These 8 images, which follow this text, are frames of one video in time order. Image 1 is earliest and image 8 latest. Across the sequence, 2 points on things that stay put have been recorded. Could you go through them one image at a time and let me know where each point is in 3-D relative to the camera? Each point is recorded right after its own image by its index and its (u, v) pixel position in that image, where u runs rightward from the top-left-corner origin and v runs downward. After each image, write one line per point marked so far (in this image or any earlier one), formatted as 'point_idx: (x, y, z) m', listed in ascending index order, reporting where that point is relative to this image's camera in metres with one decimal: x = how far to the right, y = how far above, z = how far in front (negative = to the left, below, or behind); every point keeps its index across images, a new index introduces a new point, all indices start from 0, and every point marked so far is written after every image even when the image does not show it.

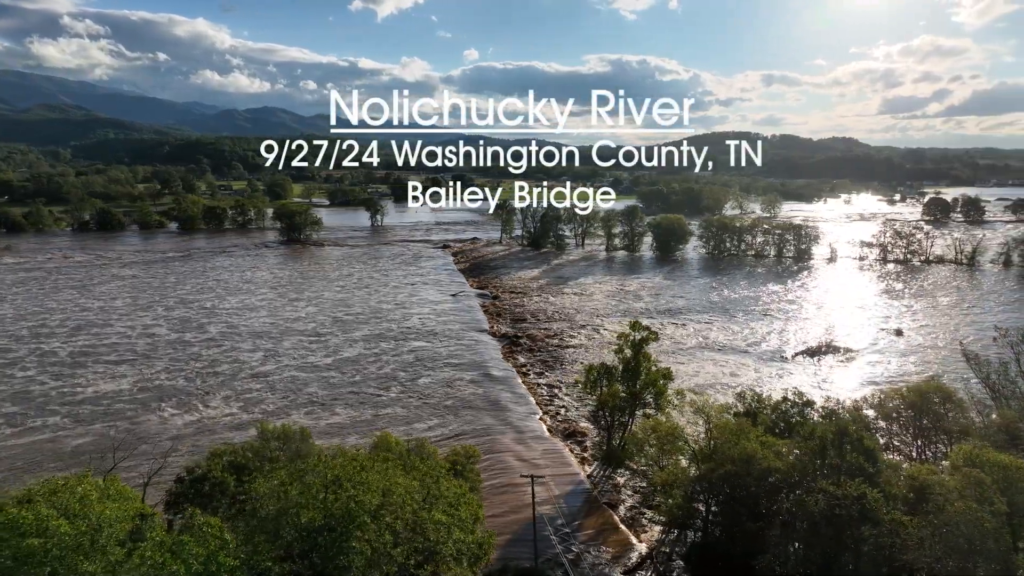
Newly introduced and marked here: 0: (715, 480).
0: (+3.4, -3.2, +11.5) m
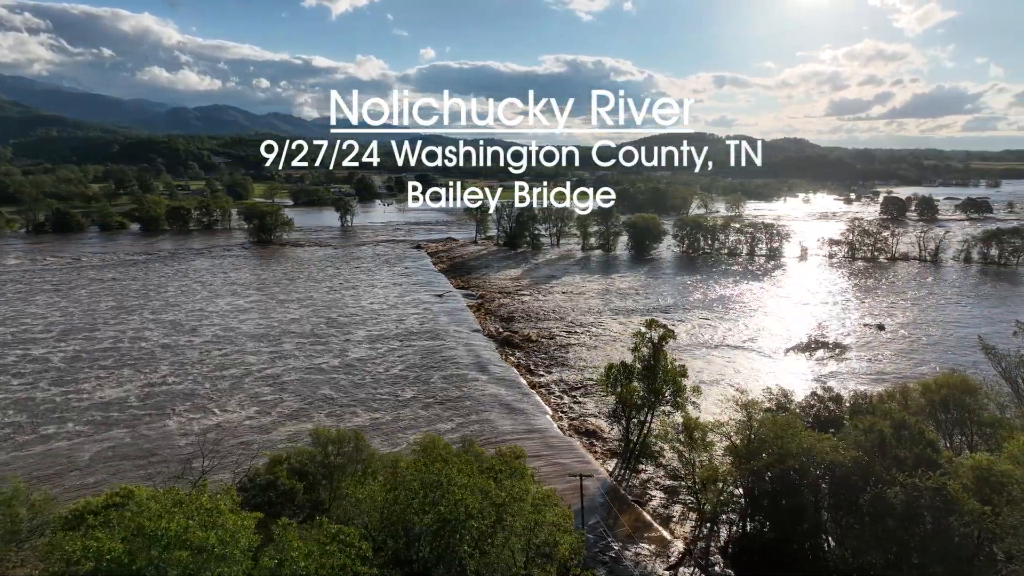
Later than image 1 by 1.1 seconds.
0: (+4.3, -3.1, +11.7) m
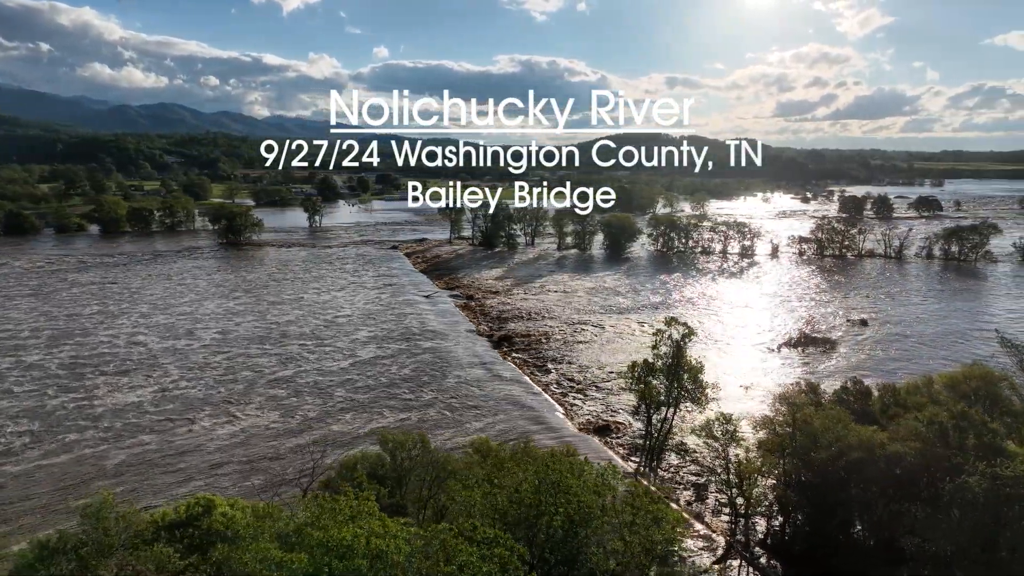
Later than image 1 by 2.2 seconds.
0: (+5.4, -3.0, +11.8) m
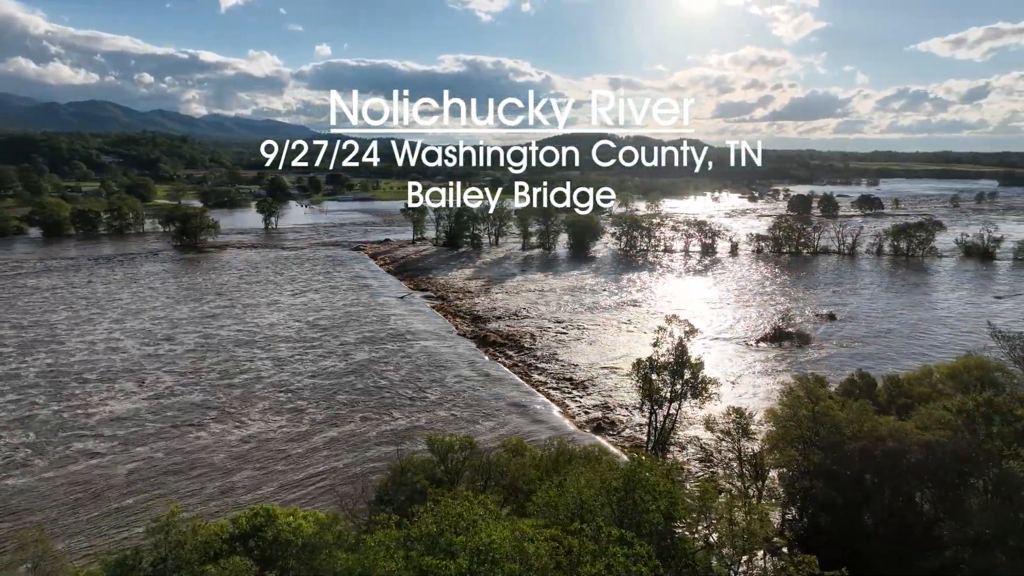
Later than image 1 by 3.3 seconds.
0: (+6.1, -3.0, +12.2) m
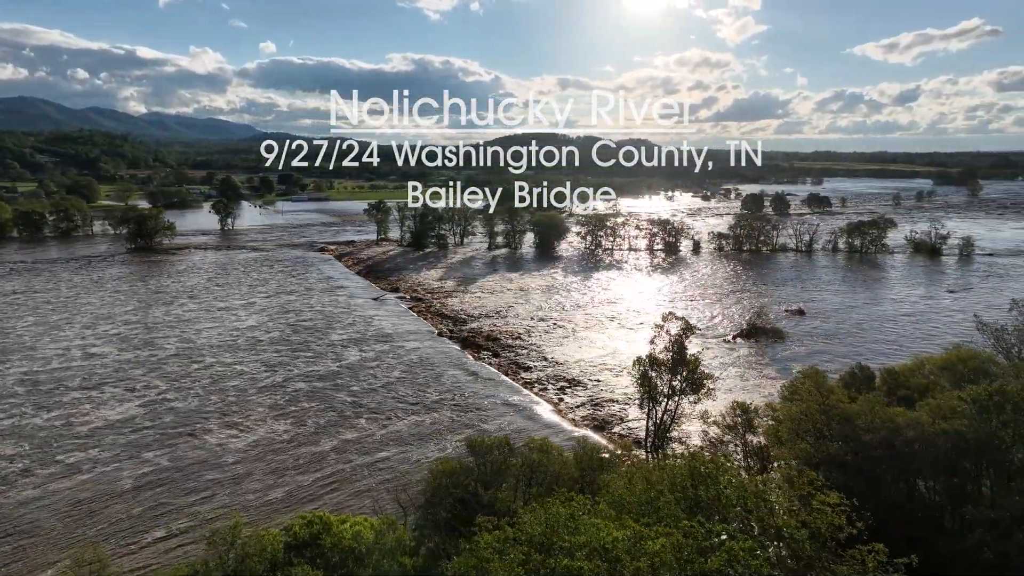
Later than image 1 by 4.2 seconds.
0: (+6.6, -2.9, +12.5) m
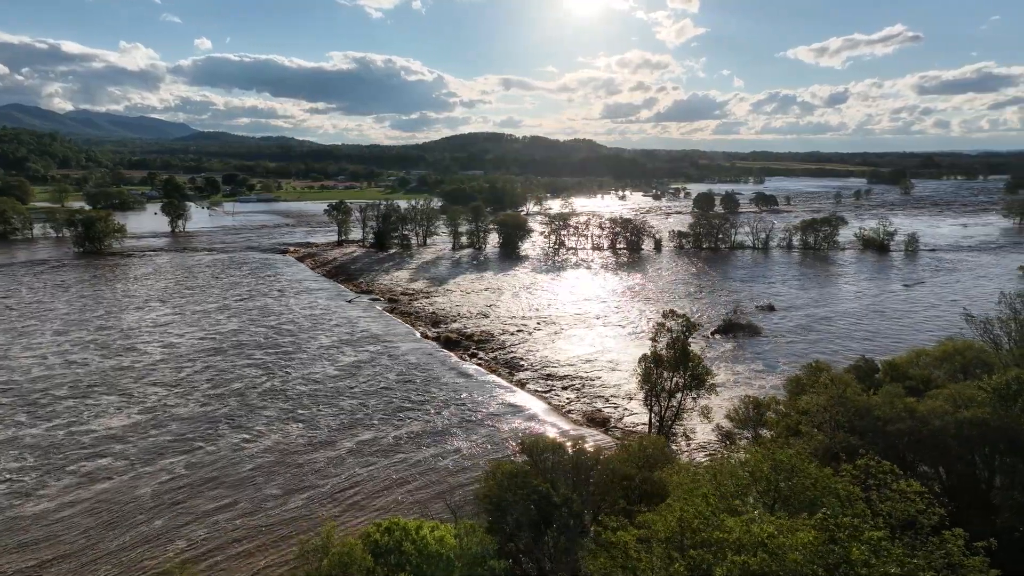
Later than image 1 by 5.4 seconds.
0: (+7.3, -2.8, +13.0) m
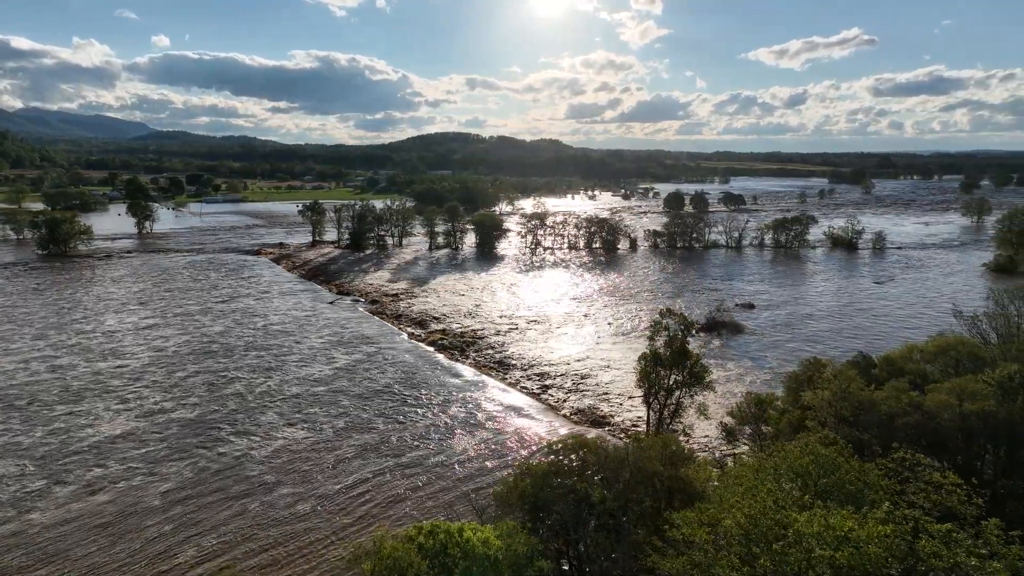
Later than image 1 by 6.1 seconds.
0: (+7.6, -2.7, +13.3) m
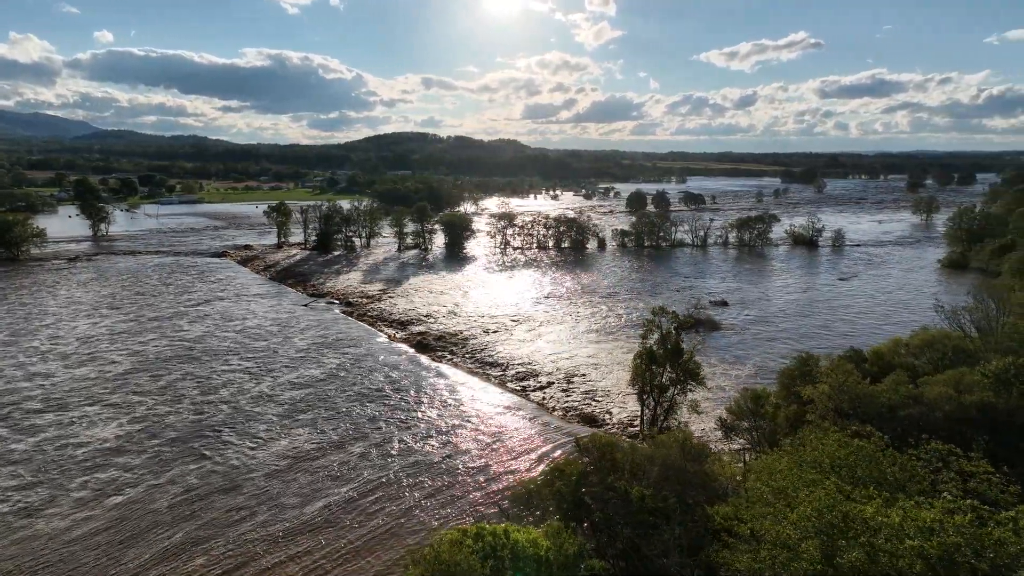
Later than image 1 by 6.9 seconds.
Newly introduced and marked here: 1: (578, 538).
0: (+7.9, -2.6, +13.7) m
1: (+0.7, -3.0, +8.6) m
